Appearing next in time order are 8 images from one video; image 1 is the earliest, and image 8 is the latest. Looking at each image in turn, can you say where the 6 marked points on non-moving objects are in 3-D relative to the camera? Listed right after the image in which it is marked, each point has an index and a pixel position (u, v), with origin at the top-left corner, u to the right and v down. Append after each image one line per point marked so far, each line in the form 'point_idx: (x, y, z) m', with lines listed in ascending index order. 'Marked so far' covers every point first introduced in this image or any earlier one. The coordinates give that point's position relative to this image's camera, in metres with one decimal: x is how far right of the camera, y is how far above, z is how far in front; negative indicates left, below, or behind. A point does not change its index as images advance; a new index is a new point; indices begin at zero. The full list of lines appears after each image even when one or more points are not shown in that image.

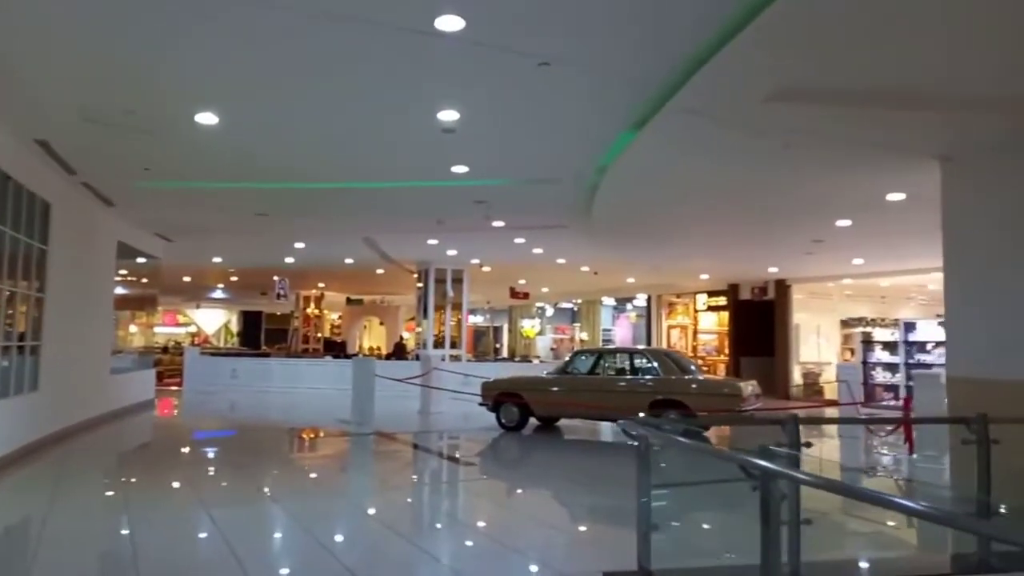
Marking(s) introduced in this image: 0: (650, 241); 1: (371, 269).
0: (+2.2, +0.7, +12.0) m
1: (-3.3, +0.5, +17.9) m
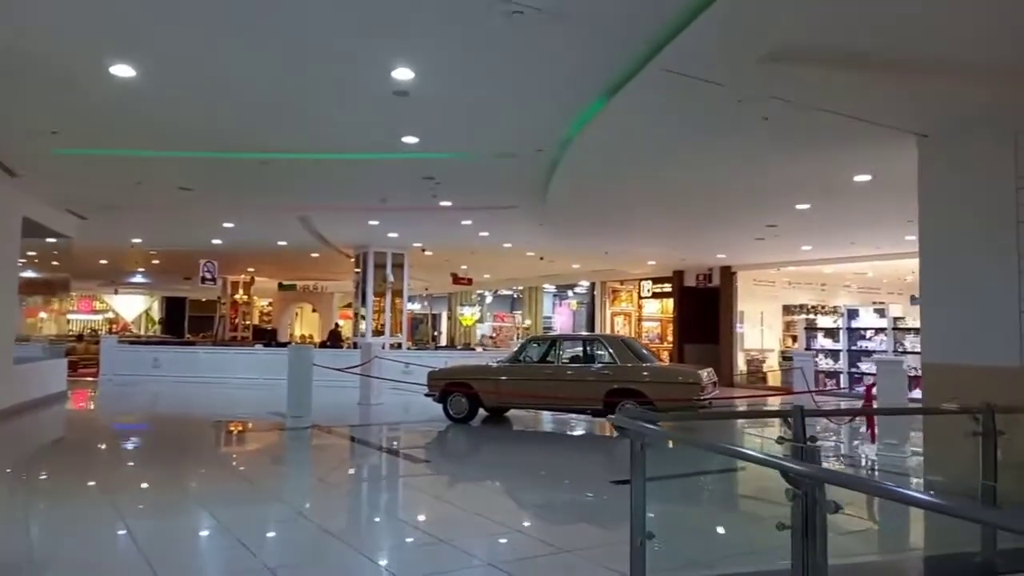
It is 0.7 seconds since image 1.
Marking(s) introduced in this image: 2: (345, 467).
0: (+1.4, +1.0, +11.6) m
1: (-4.6, +0.8, +17.0) m
2: (-1.8, -1.8, +8.0) m
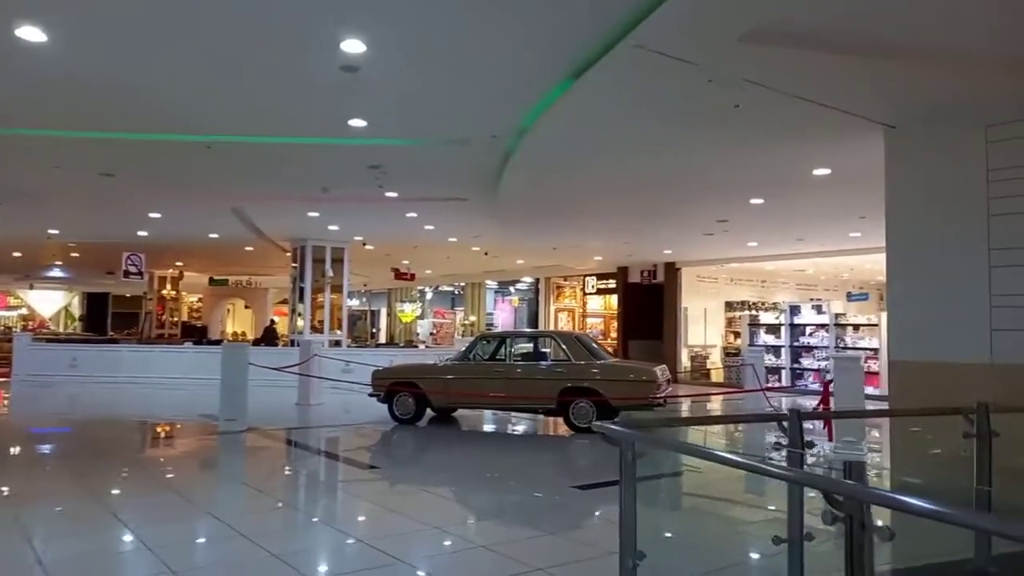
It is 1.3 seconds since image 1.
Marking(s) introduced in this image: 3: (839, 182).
0: (+0.6, +1.0, +11.3) m
1: (-5.8, +0.9, +16.2) m
2: (-2.3, -1.8, +7.5) m
3: (+3.5, +1.1, +8.0) m
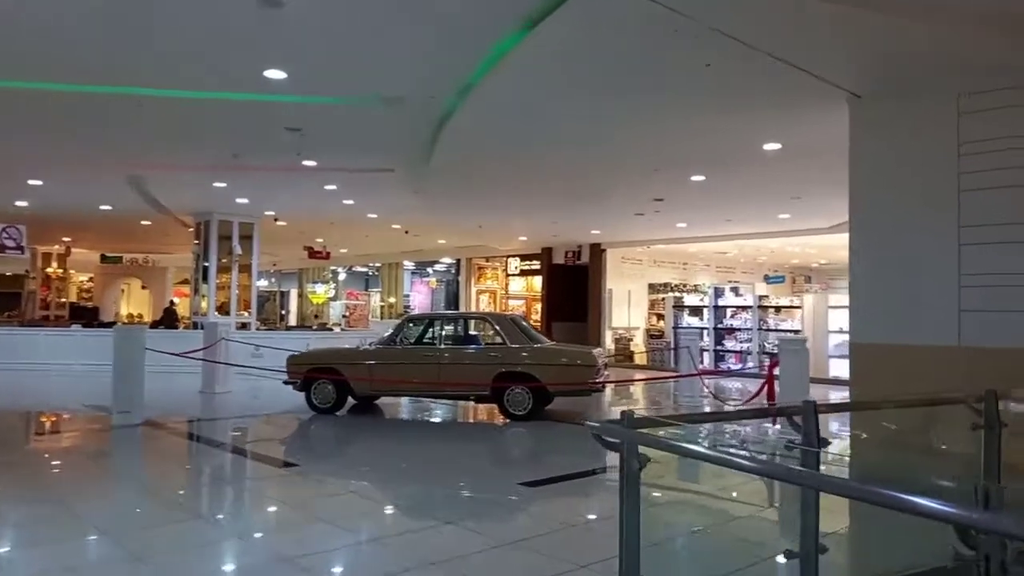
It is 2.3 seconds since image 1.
0: (-0.4, +1.3, +10.7) m
1: (-7.3, +1.3, +14.8) m
2: (-2.9, -1.6, +6.7) m
3: (+2.8, +1.3, +7.8) m
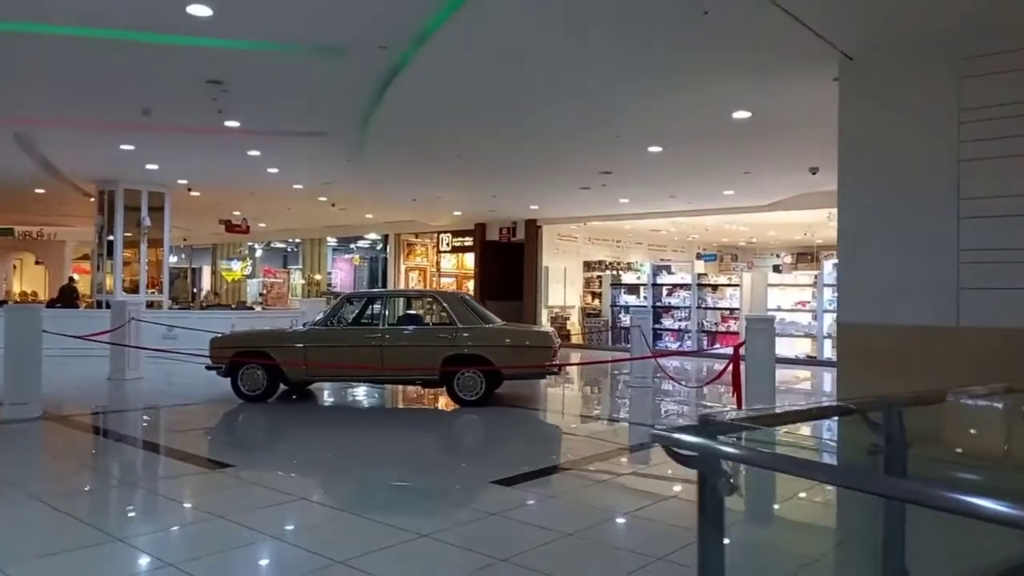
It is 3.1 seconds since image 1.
0: (-1.2, +1.6, +10.0) m
1: (-8.5, +1.8, +13.4) m
2: (-3.2, -1.4, +5.8) m
3: (+2.3, +1.6, +7.5) m
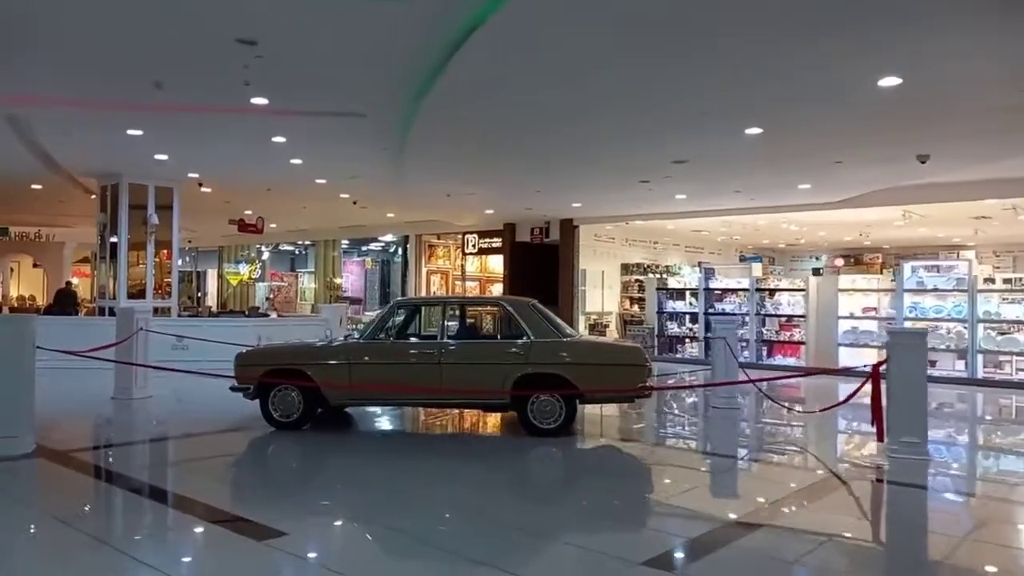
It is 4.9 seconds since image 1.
0: (-0.5, +1.6, +8.8) m
1: (-7.8, +1.7, +12.2) m
2: (-2.5, -1.4, +4.6) m
3: (+3.0, +1.5, +6.3) m
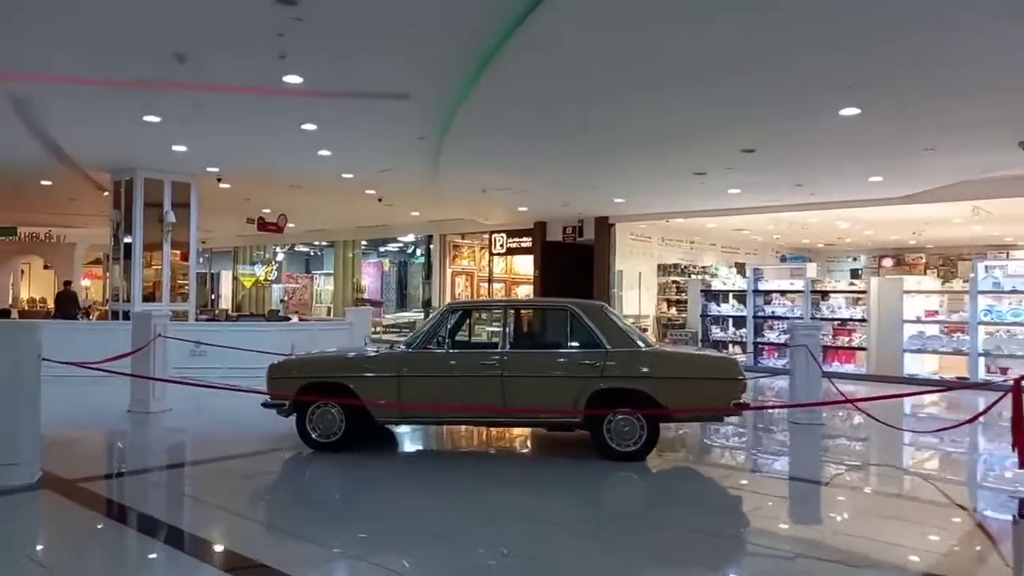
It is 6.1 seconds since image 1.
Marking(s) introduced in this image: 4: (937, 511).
0: (0.0, +1.6, +8.1) m
1: (-7.3, +1.7, +11.5) m
2: (-2.1, -1.4, +3.9) m
3: (+3.5, +1.5, +5.5) m
4: (+2.8, -1.4, +5.0) m
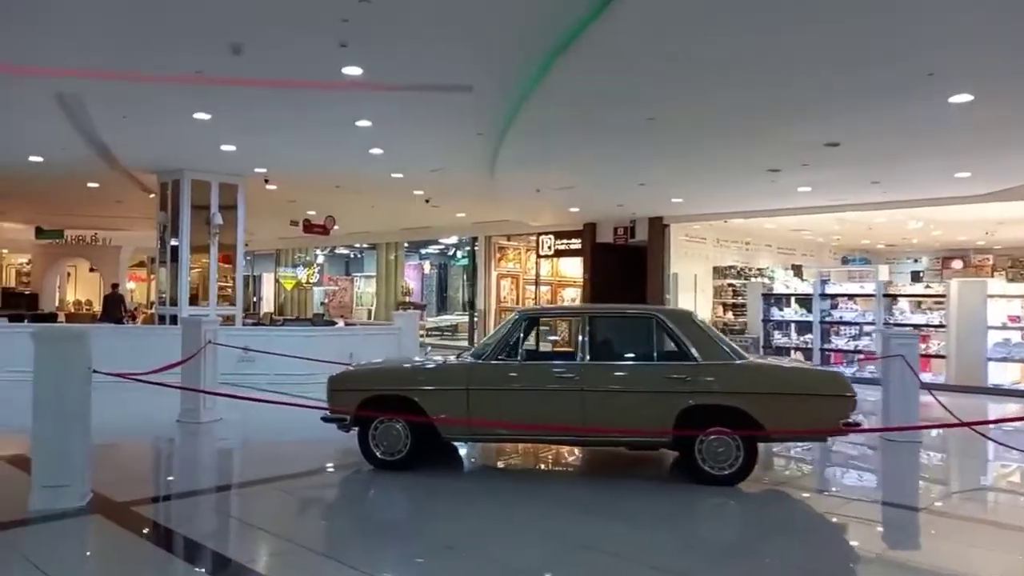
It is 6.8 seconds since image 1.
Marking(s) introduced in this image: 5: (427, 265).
0: (+0.6, +1.5, +7.6) m
1: (-6.5, +1.6, +11.4) m
2: (-1.6, -1.5, +3.5) m
3: (+4.0, +1.5, +4.9) m
4: (+3.3, -1.5, +4.4) m
5: (-2.0, +0.7, +19.7) m
